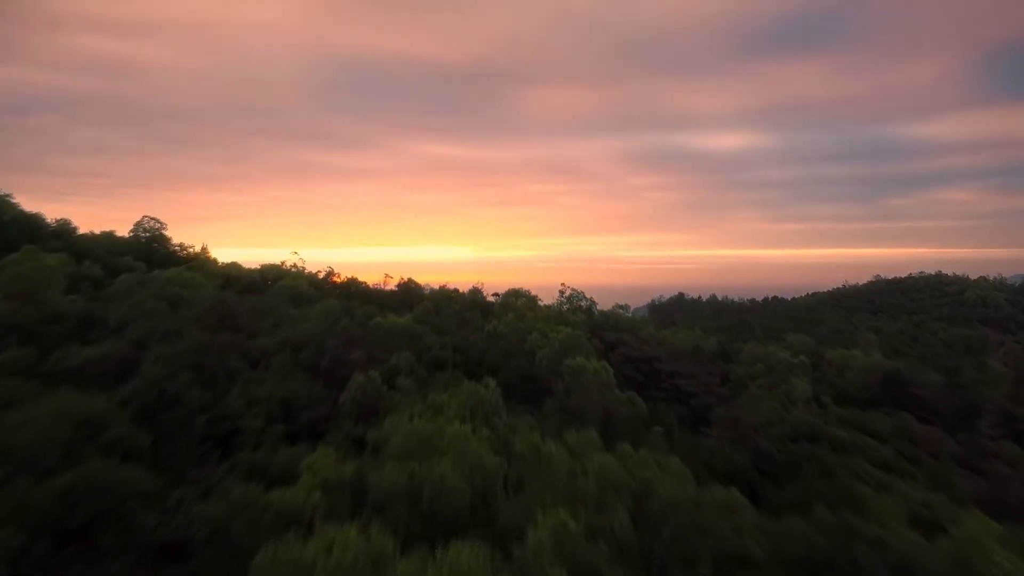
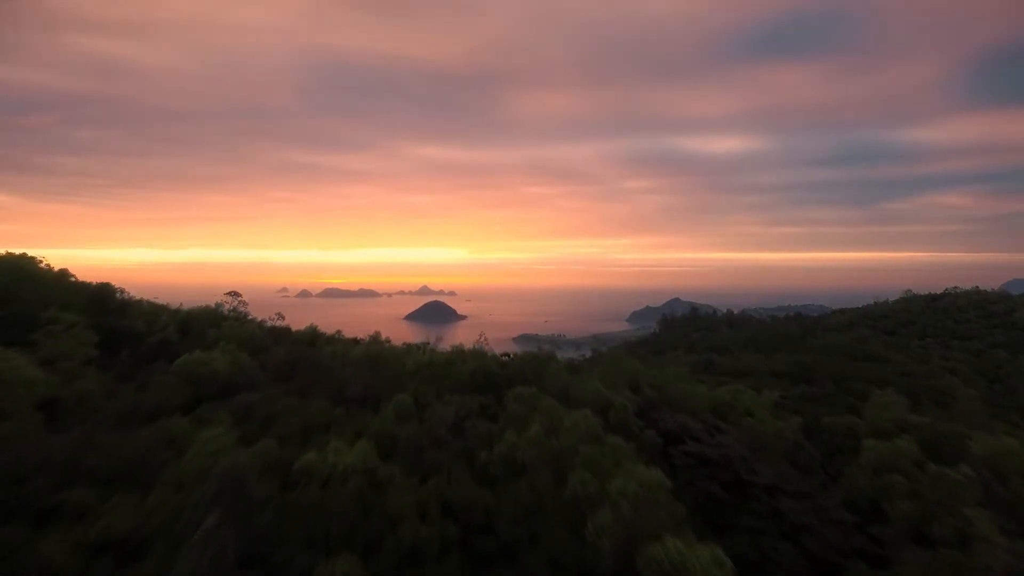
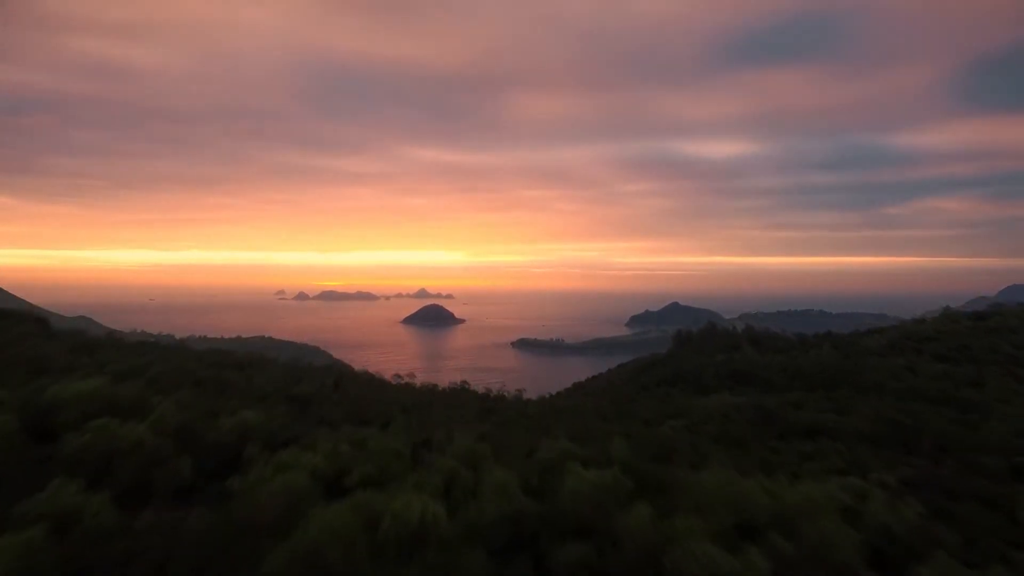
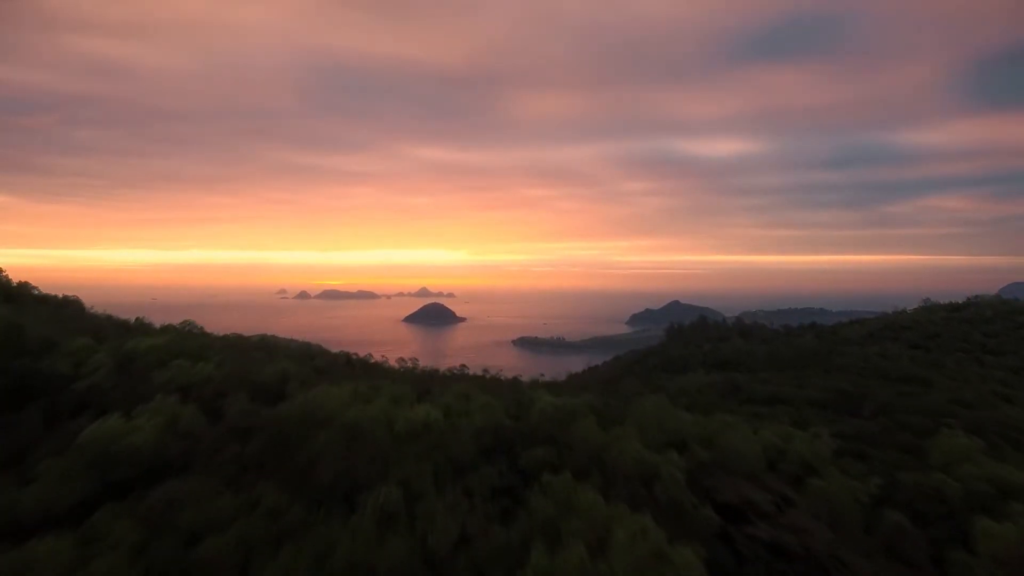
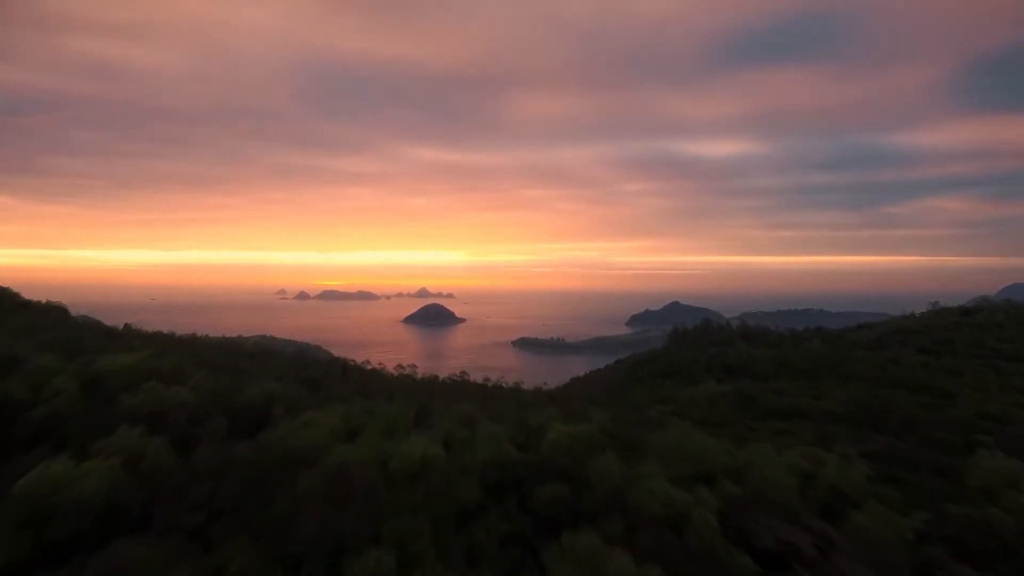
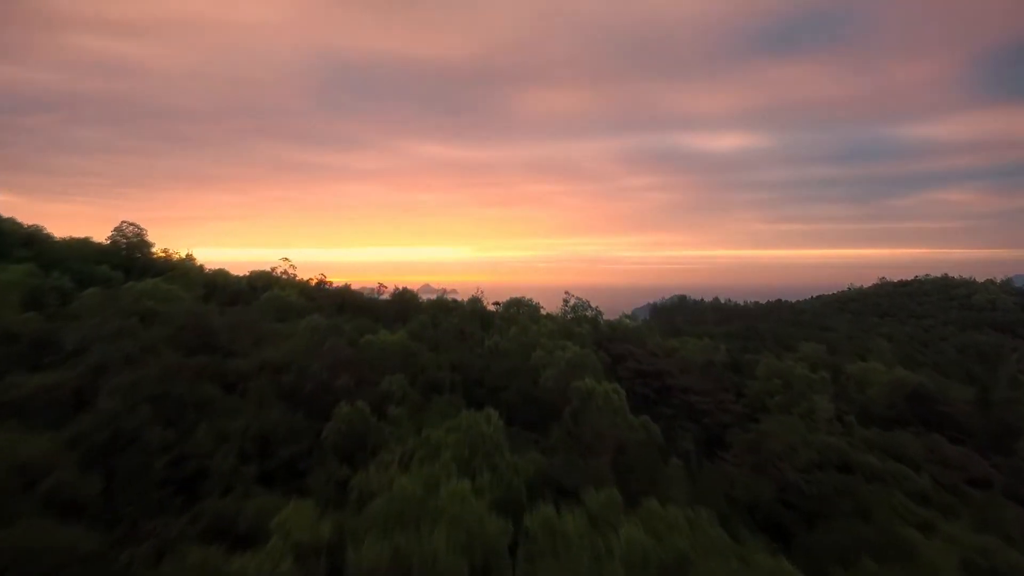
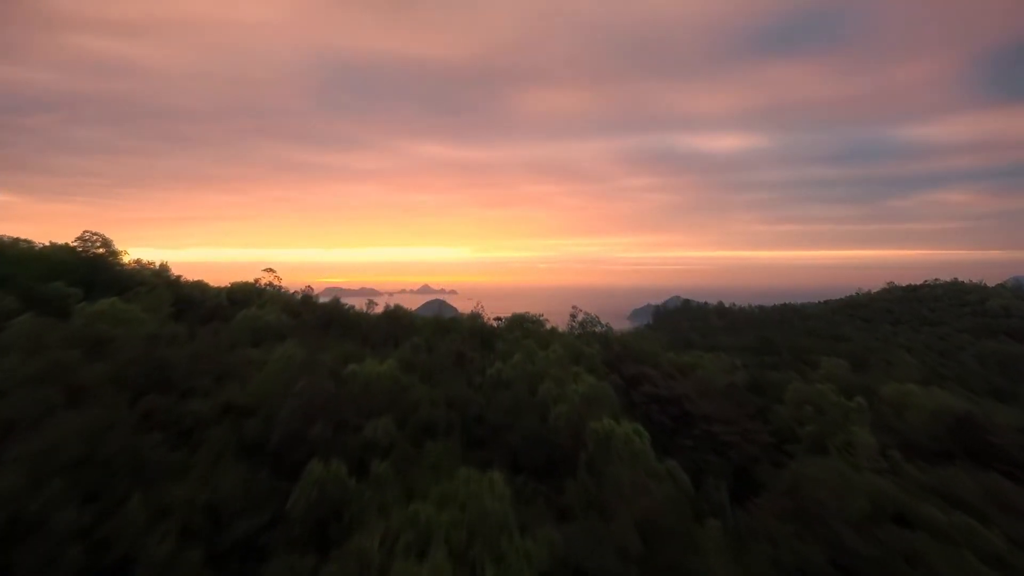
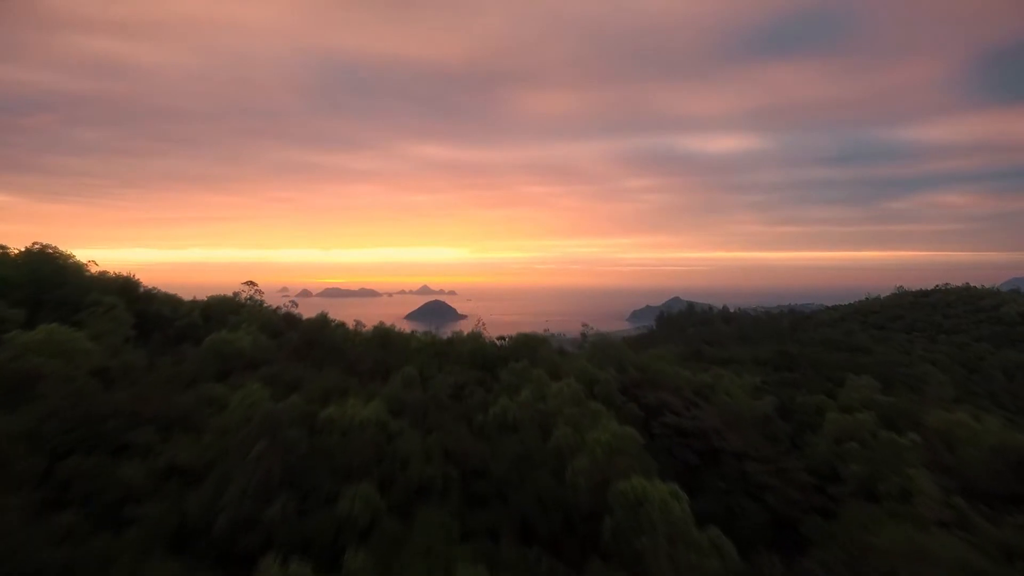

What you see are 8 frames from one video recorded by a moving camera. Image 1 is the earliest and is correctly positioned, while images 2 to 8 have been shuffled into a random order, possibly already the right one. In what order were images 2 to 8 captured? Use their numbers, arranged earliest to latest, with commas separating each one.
6, 7, 8, 2, 4, 5, 3
